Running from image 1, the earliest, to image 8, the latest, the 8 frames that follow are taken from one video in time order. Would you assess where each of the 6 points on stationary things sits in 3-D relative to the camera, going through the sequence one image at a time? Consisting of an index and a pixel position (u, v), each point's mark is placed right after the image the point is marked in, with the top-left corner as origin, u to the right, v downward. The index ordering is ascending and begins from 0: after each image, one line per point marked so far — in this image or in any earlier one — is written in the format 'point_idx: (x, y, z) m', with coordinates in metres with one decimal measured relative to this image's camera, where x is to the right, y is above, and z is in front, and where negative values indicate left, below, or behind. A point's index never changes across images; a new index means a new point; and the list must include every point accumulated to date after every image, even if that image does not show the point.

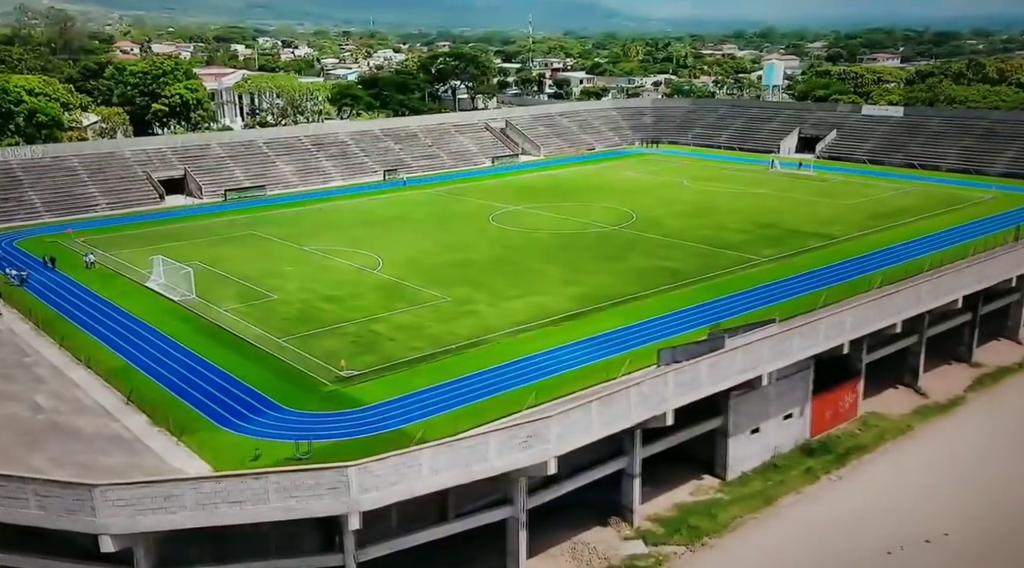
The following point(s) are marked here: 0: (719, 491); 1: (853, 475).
0: (+4.2, -4.2, +18.8) m
1: (+7.3, -4.1, +19.7) m
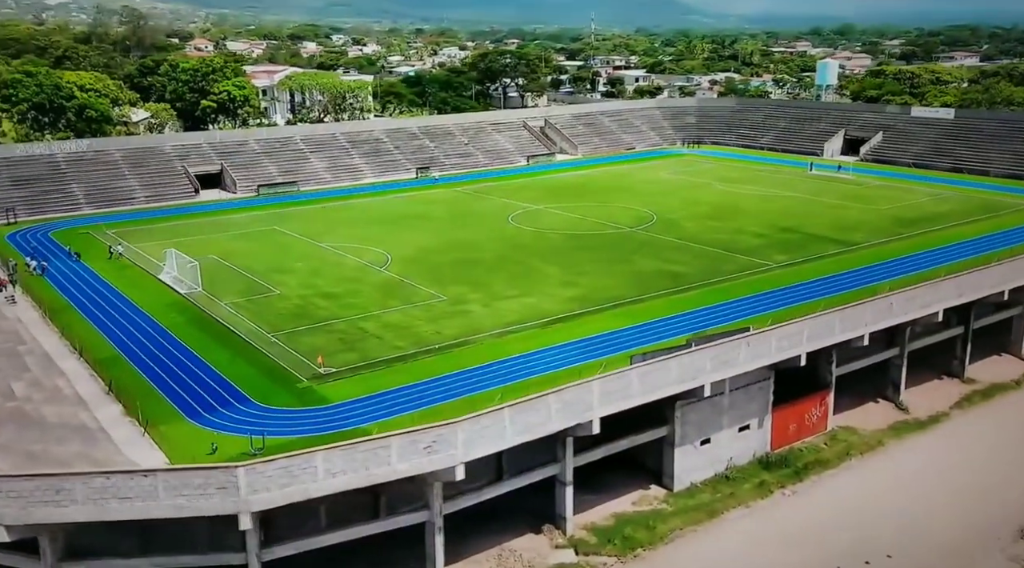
0: (+3.0, -4.4, +18.4) m
1: (+6.2, -4.3, +19.1) m
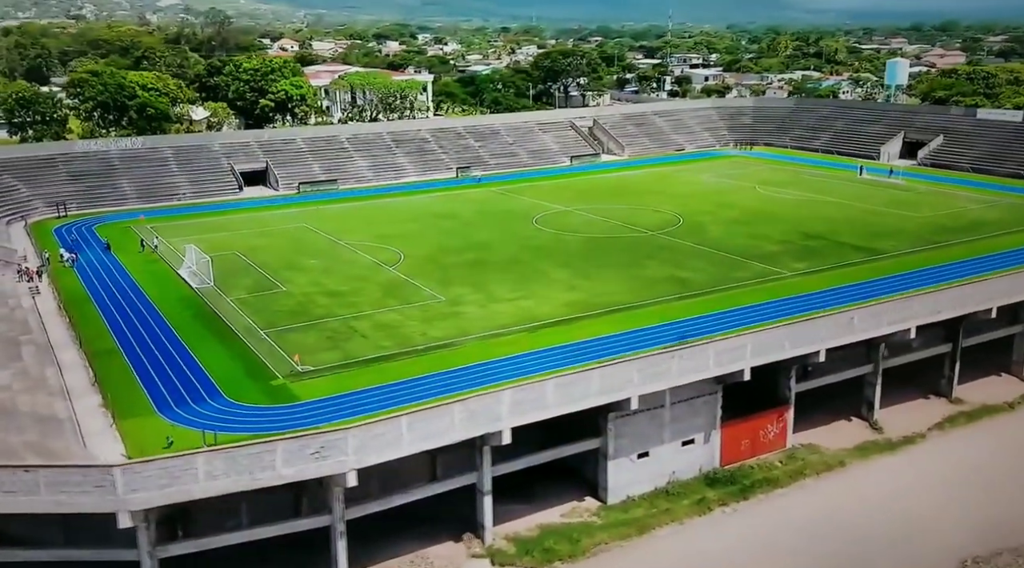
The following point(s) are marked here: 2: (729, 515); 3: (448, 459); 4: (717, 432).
0: (+1.6, -4.6, +18.2) m
1: (+4.8, -4.6, +18.5) m
2: (+4.4, -4.6, +18.4) m
3: (-1.3, -3.5, +18.2) m
4: (+4.4, -3.1, +19.6) m
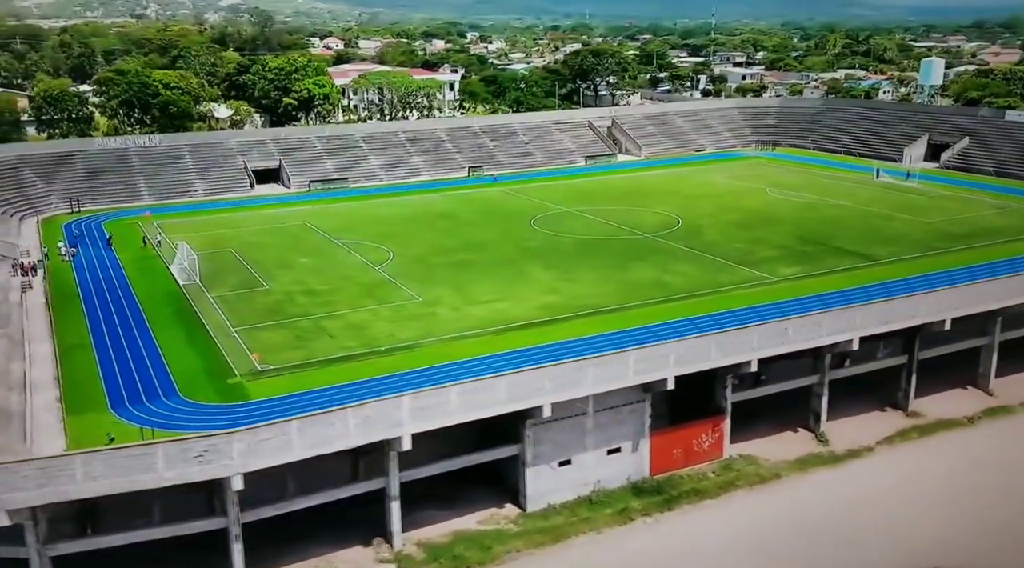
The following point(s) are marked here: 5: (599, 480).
0: (0.0, -4.7, +18.0) m
1: (+3.2, -4.7, +18.2) m
2: (+2.7, -4.8, +18.1) m
3: (-2.9, -3.5, +18.2) m
4: (+2.8, -3.3, +19.3) m
5: (+1.8, -4.0, +18.9) m
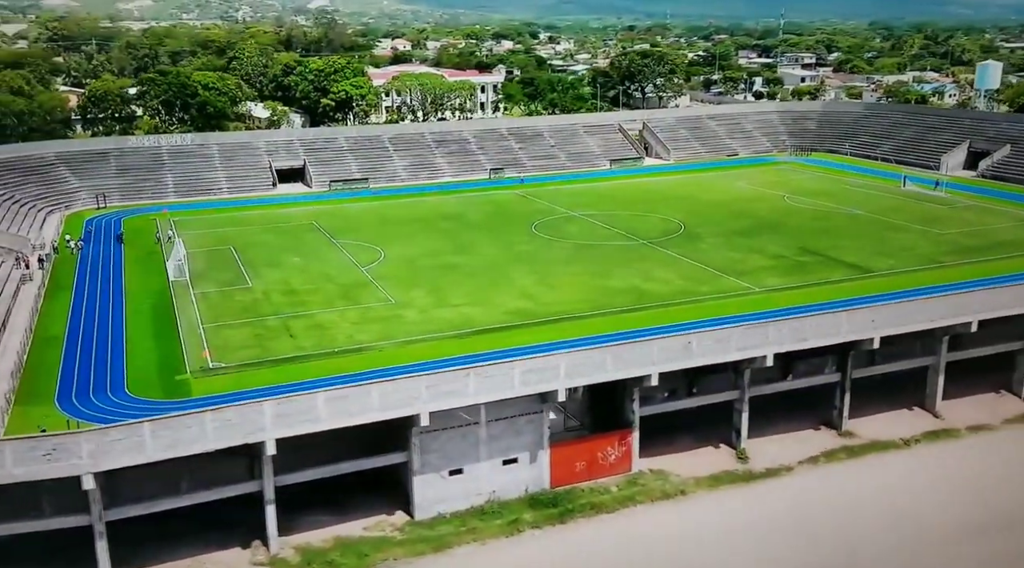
0: (-2.3, -4.8, +18.0) m
1: (+0.9, -4.9, +18.0) m
2: (+0.5, -5.0, +17.9) m
3: (-5.1, -3.6, +18.4) m
4: (+0.7, -3.5, +19.0) m
5: (-0.3, -4.2, +18.8) m
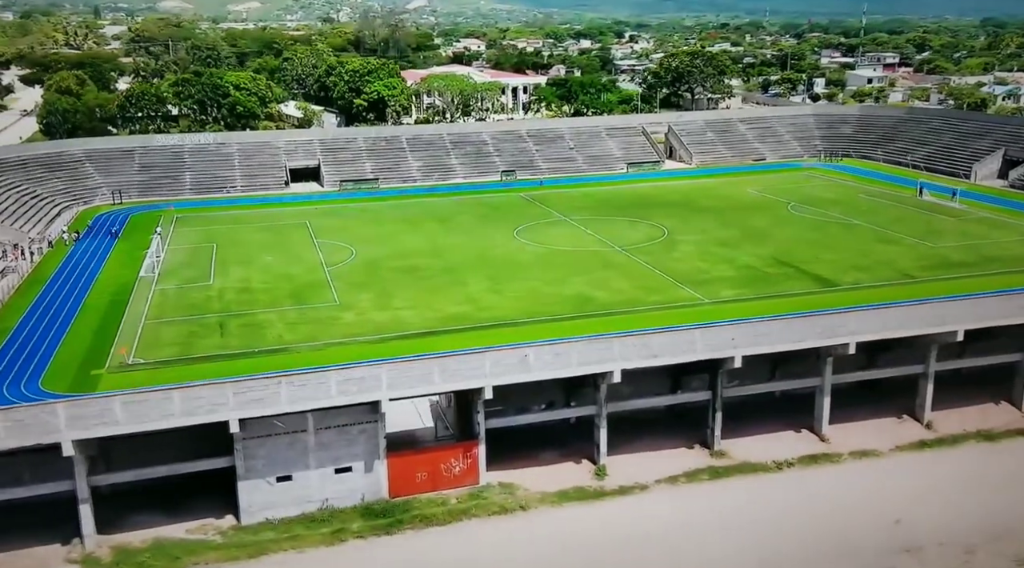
0: (-5.8, -4.9, +18.2) m
1: (-2.6, -5.1, +17.8) m
2: (-3.0, -5.1, +17.8) m
3: (-8.5, -3.6, +18.9) m
4: (-2.7, -3.7, +18.9) m
5: (-3.8, -4.4, +18.8) m
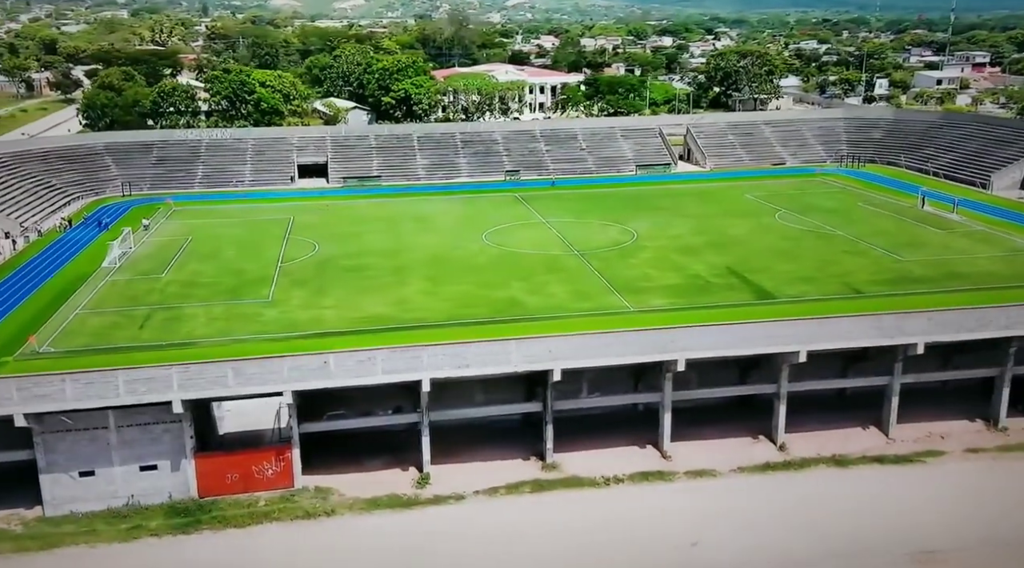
0: (-9.8, -4.9, +18.6) m
1: (-6.7, -5.1, +18.0) m
2: (-7.2, -5.1, +18.0) m
3: (-12.5, -3.5, +19.6) m
4: (-6.7, -3.7, +19.1) m
5: (-7.8, -4.4, +19.0) m
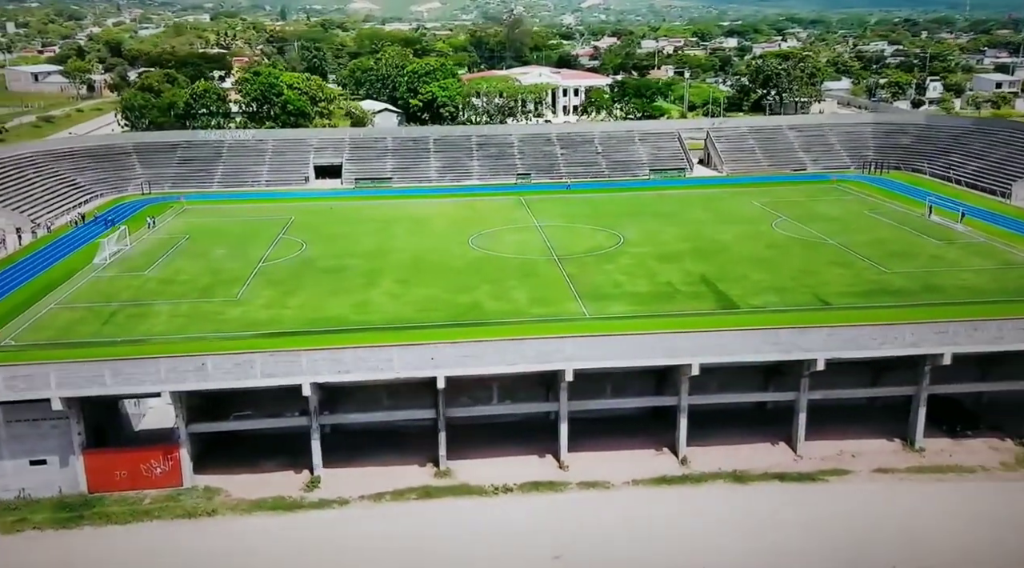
0: (-12.3, -4.8, +19.3) m
1: (-9.3, -5.1, +18.4) m
2: (-9.8, -5.1, +18.4) m
3: (-14.9, -3.4, +20.4) m
4: (-9.1, -3.7, +19.5) m
5: (-10.3, -4.3, +19.5) m
